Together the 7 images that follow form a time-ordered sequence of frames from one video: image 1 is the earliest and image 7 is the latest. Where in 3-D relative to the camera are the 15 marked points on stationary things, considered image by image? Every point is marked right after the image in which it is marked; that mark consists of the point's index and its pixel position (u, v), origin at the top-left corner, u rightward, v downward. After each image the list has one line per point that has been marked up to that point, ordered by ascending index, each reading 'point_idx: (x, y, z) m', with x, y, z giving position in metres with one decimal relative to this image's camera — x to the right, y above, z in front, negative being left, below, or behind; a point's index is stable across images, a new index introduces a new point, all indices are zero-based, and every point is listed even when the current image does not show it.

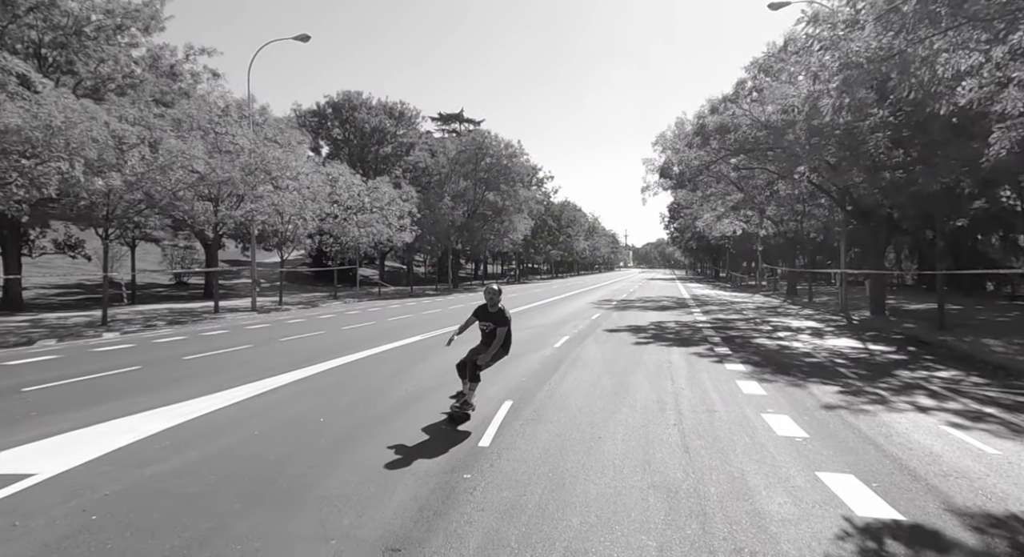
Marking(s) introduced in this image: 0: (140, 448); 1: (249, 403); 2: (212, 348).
0: (-3.6, -1.6, +5.6) m
1: (-3.5, -1.6, +7.6) m
2: (-7.2, -1.7, +13.8) m
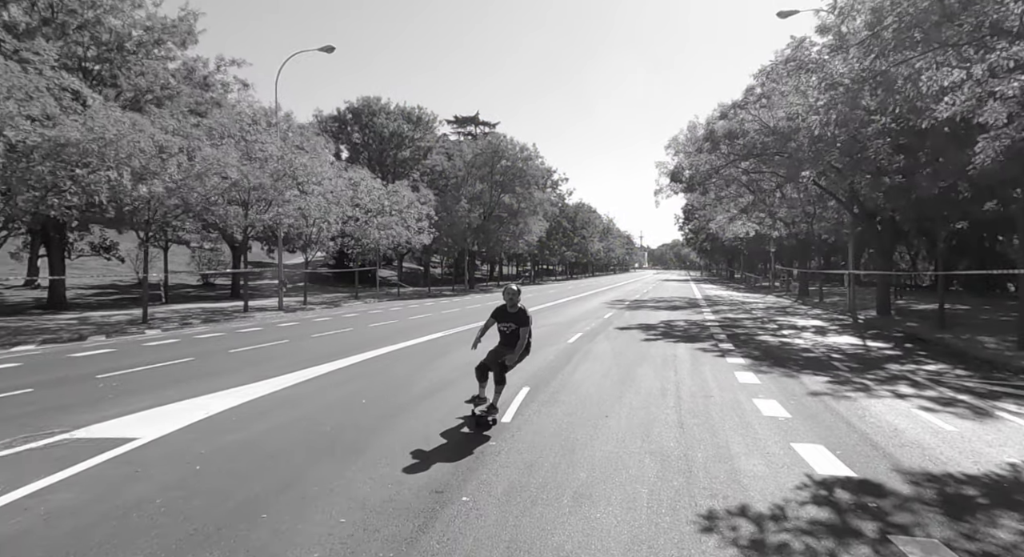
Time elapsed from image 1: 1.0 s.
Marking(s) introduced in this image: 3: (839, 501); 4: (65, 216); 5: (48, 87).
0: (-3.4, -1.6, +6.6) m
1: (-3.3, -1.6, +8.6) m
2: (-6.8, -1.7, +14.9) m
3: (+2.5, -1.7, +4.3) m
4: (-14.2, +2.0, +18.0) m
5: (-13.1, +5.4, +16.3) m
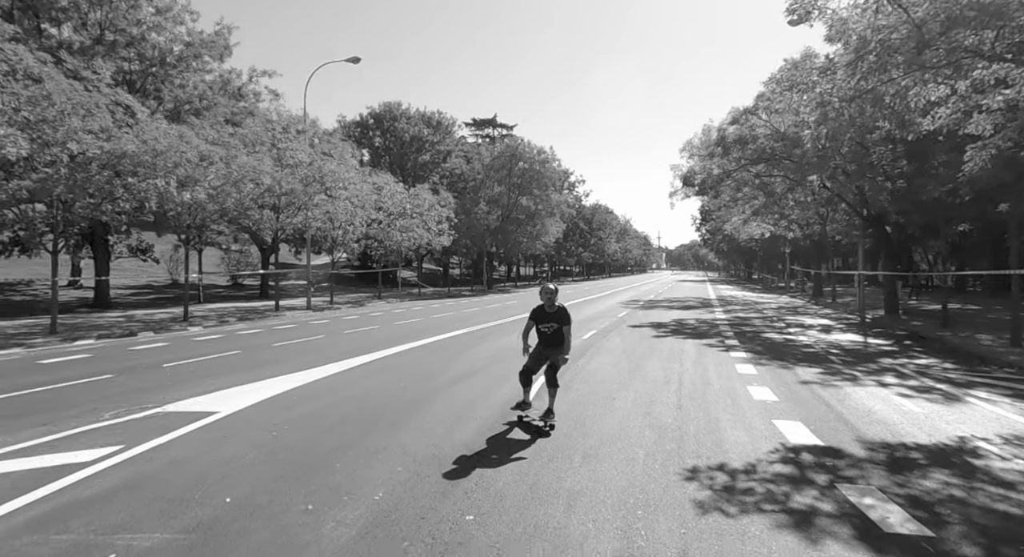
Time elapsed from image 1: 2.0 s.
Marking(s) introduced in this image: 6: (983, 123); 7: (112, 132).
0: (-3.1, -1.6, +7.7) m
1: (-2.9, -1.6, +9.7) m
2: (-6.3, -1.7, +16.1) m
3: (+2.7, -1.7, +5.2) m
4: (-13.6, +2.0, +19.4) m
5: (-12.6, +5.4, +17.7) m
6: (+8.9, +3.0, +10.7) m
7: (-12.0, +4.4, +17.2) m
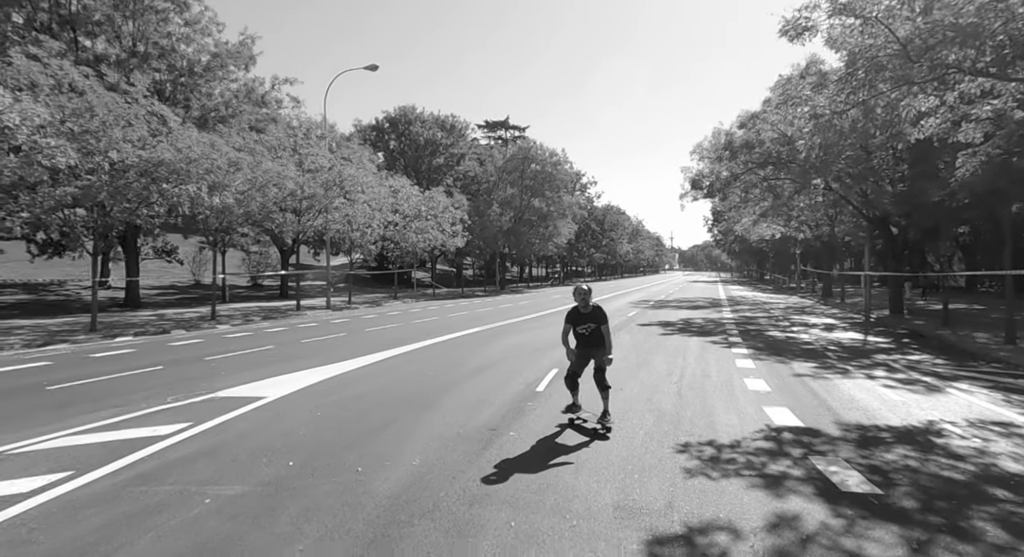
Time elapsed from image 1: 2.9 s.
0: (-2.9, -1.6, +8.6) m
1: (-2.7, -1.6, +10.6) m
2: (-5.9, -1.7, +17.0) m
3: (+2.8, -1.7, +6.0) m
4: (-13.1, +2.0, +20.5) m
5: (-12.2, +5.4, +18.7) m
6: (+9.2, +3.0, +11.3) m
7: (-11.6, +4.4, +18.3) m
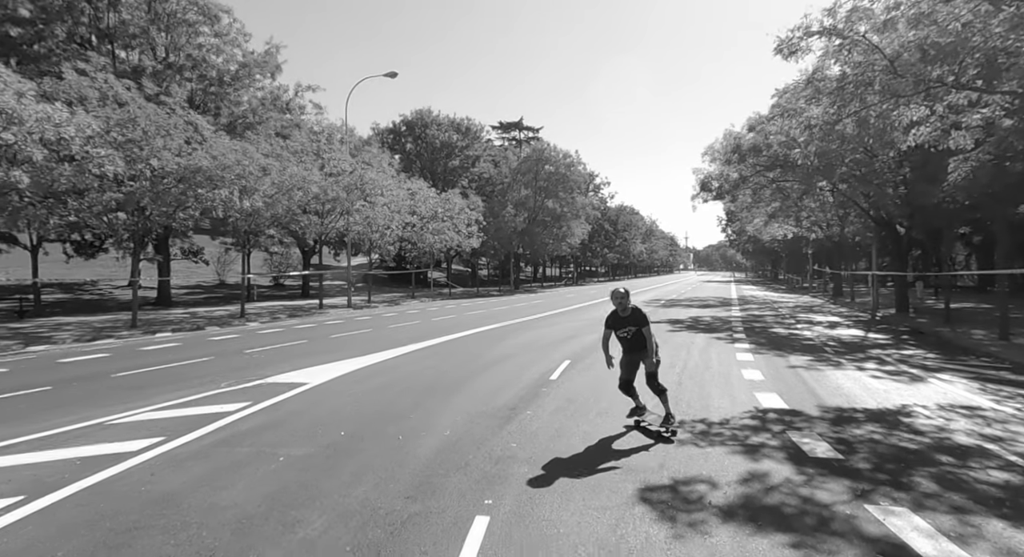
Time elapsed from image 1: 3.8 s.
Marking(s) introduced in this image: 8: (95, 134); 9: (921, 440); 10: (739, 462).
0: (-2.6, -1.6, +9.6) m
1: (-2.4, -1.6, +11.5) m
2: (-5.4, -1.7, +18.0) m
3: (+3.0, -1.7, +6.8) m
4: (-12.5, +2.0, +21.7) m
5: (-11.6, +5.4, +19.9) m
6: (+9.5, +3.0, +12.0) m
7: (-11.1, +4.4, +19.4) m
8: (-11.7, +4.1, +16.1) m
9: (+4.3, -1.7, +5.9) m
10: (+2.1, -1.7, +5.2) m
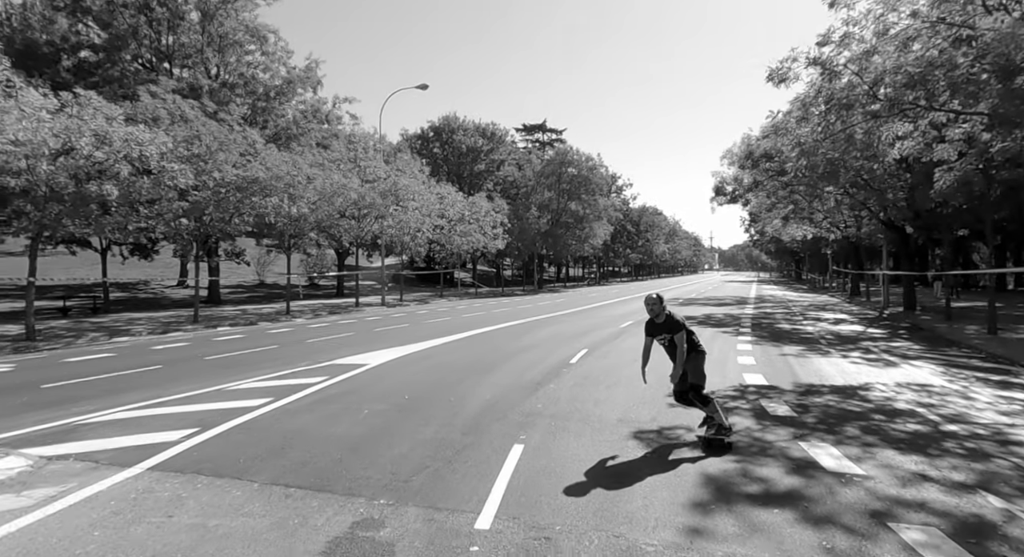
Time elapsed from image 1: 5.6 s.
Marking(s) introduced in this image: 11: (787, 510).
0: (-2.1, -1.6, +11.3) m
1: (-1.8, -1.6, +13.3) m
2: (-4.6, -1.6, +19.9) m
3: (+3.4, -1.6, +8.3) m
4: (-11.5, +2.0, +23.8) m
5: (-10.7, +5.4, +22.0) m
6: (+10.1, +3.0, +13.3) m
7: (-10.1, +4.4, +21.5) m
8: (-11.0, +4.1, +18.2) m
9: (+4.6, -1.7, +7.4) m
10: (+2.4, -1.7, +6.8) m
11: (+2.0, -1.7, +4.1) m
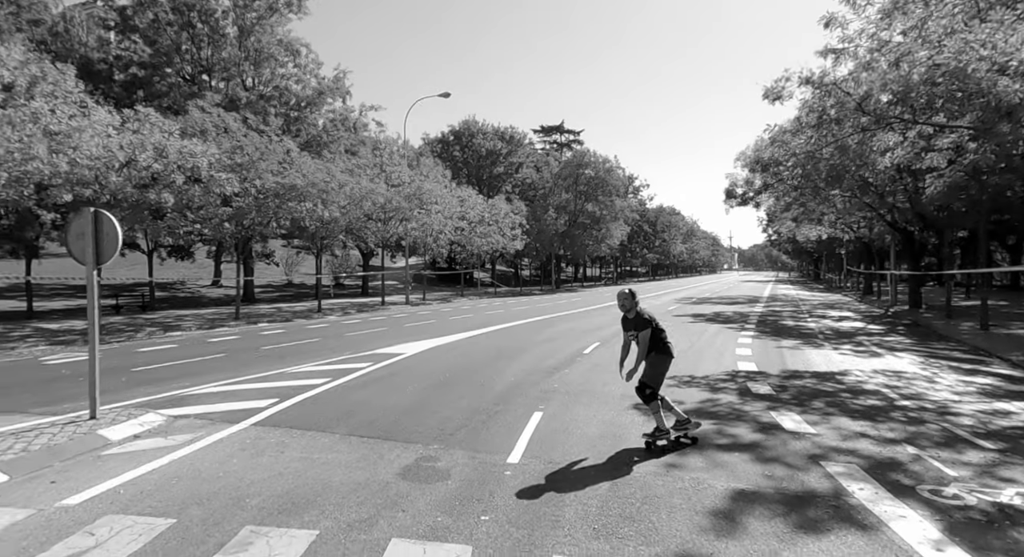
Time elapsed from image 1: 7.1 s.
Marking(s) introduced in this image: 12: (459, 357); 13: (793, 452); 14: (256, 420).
0: (-1.7, -1.6, +12.7) m
1: (-1.3, -1.6, +14.6) m
2: (-3.8, -1.6, +21.3) m
3: (+3.8, -1.6, +9.5) m
4: (-10.7, +2.0, +25.5) m
5: (-9.9, +5.4, +23.7) m
6: (+10.6, +3.0, +14.3) m
7: (-9.4, +4.4, +23.2) m
8: (-10.3, +4.1, +19.8) m
9: (+4.9, -1.6, +8.6) m
10: (+2.7, -1.6, +8.1) m
11: (+2.2, -1.7, +5.4) m
12: (-1.0, -1.6, +11.6) m
13: (+2.7, -1.7, +5.4) m
14: (-2.9, -1.6, +6.4) m
